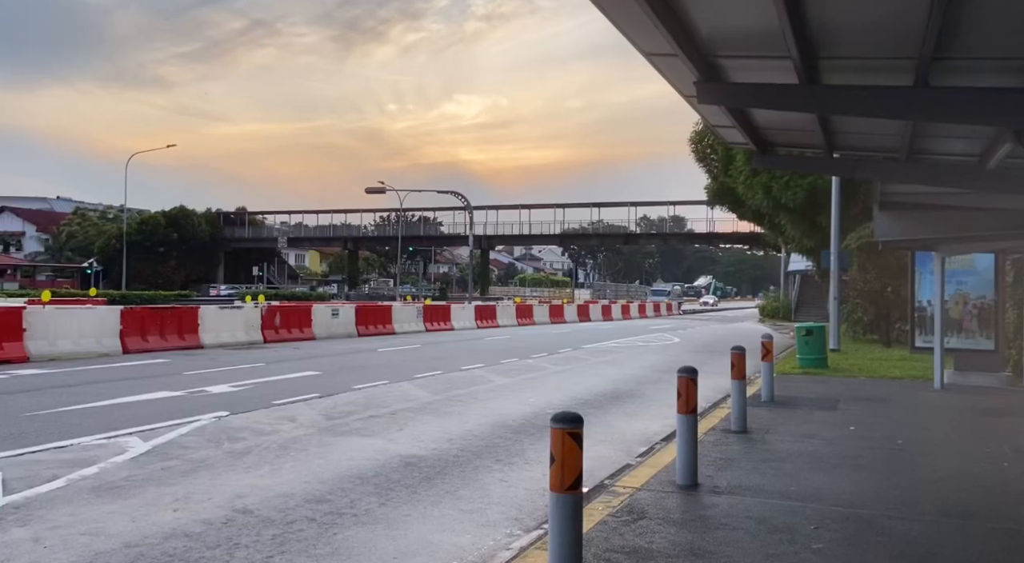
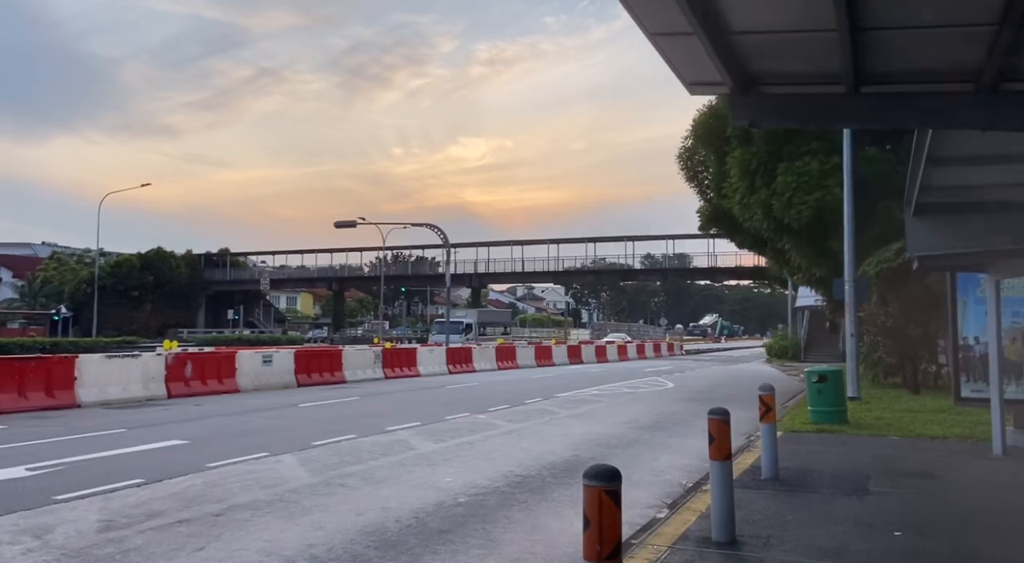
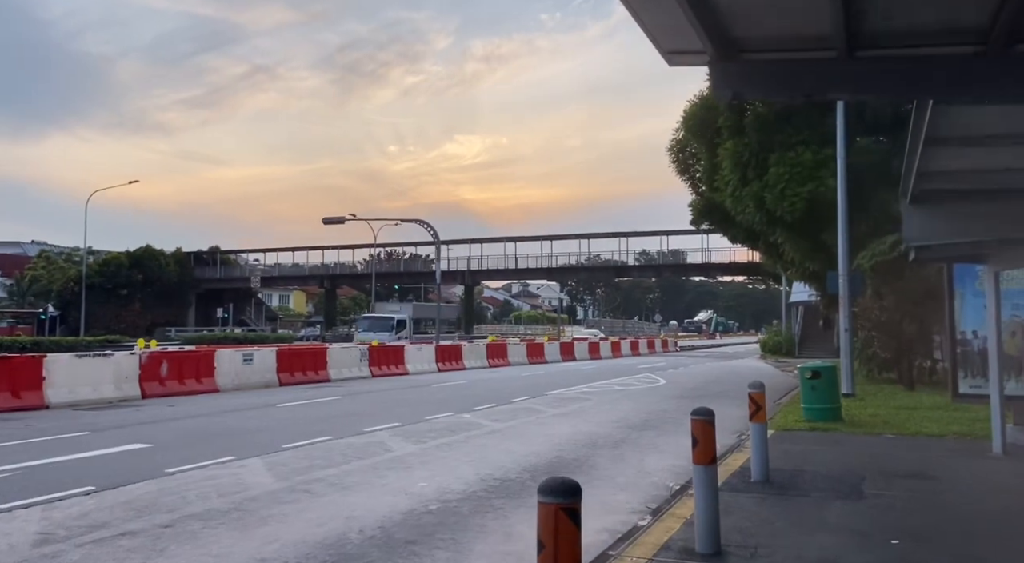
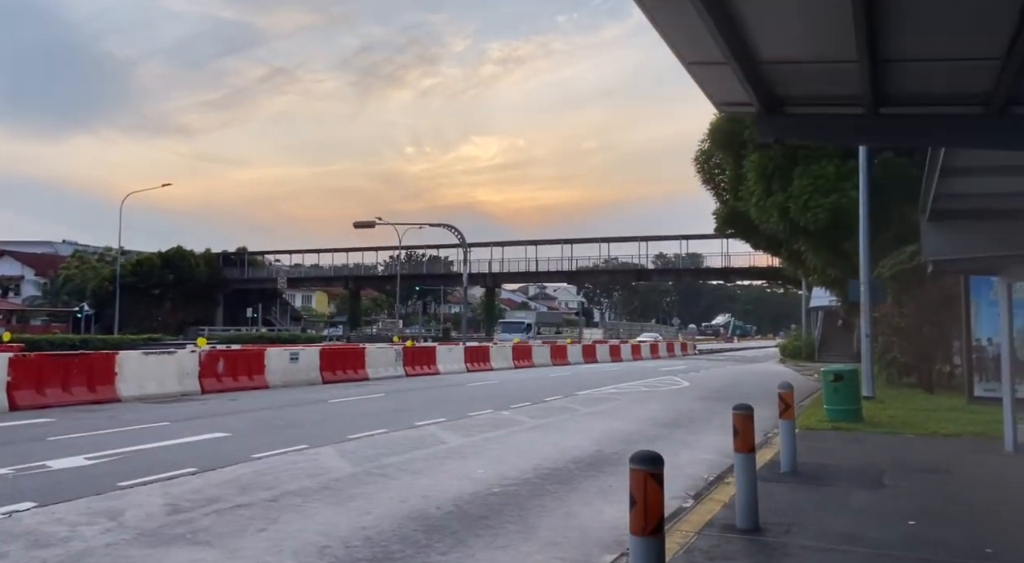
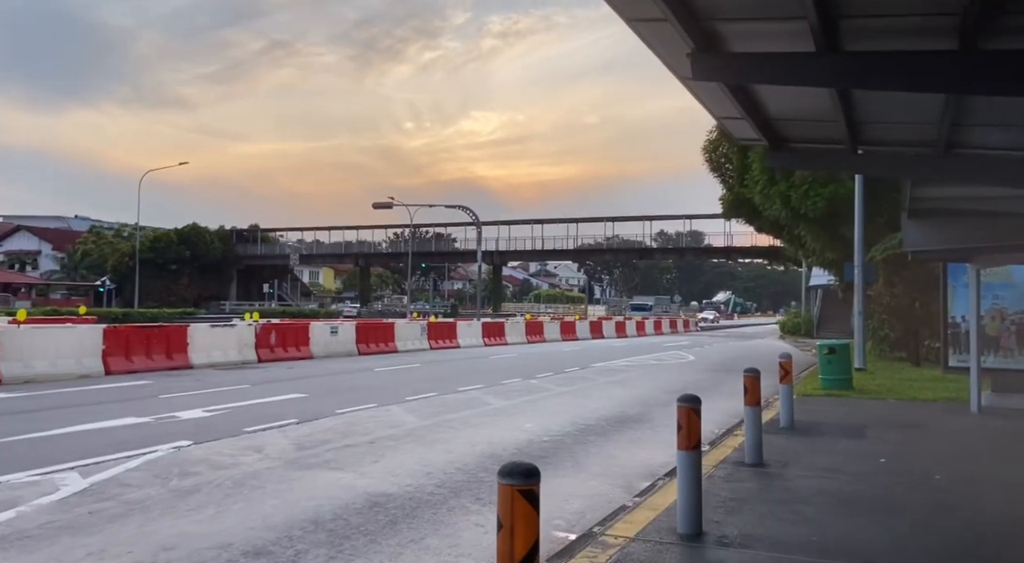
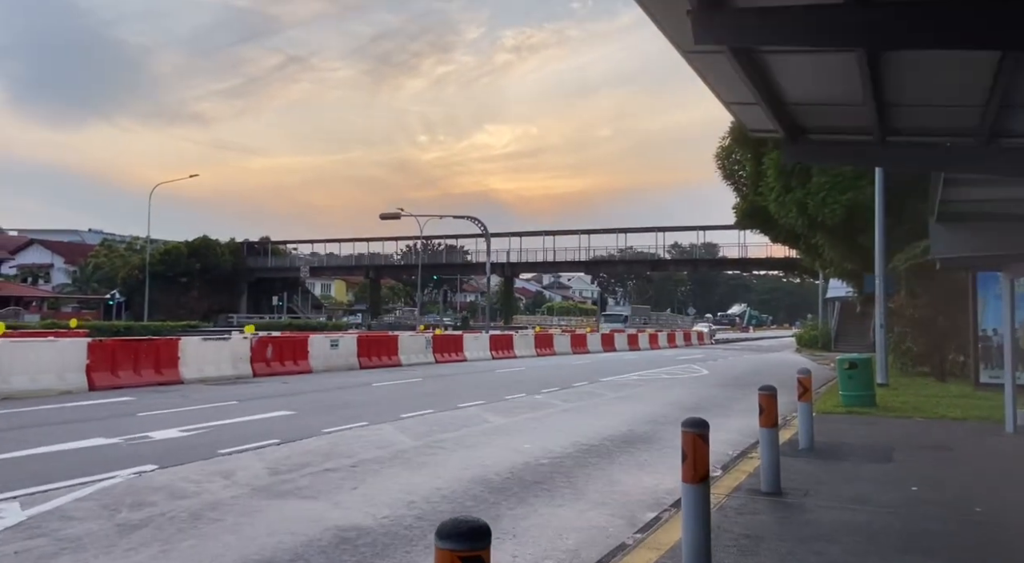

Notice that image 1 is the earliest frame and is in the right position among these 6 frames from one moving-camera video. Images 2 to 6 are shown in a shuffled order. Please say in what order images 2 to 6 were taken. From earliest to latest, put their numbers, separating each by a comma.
5, 6, 4, 2, 3
